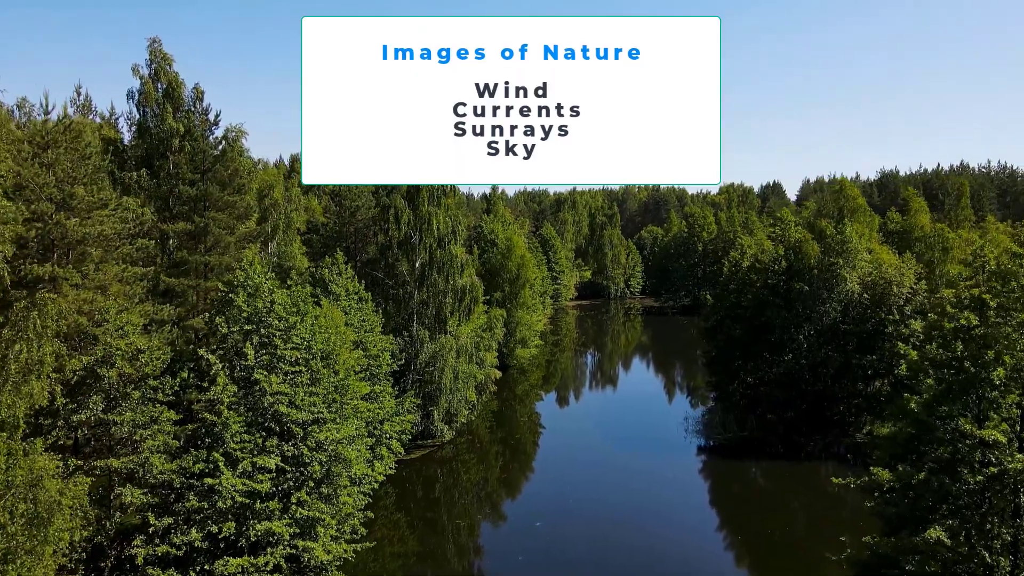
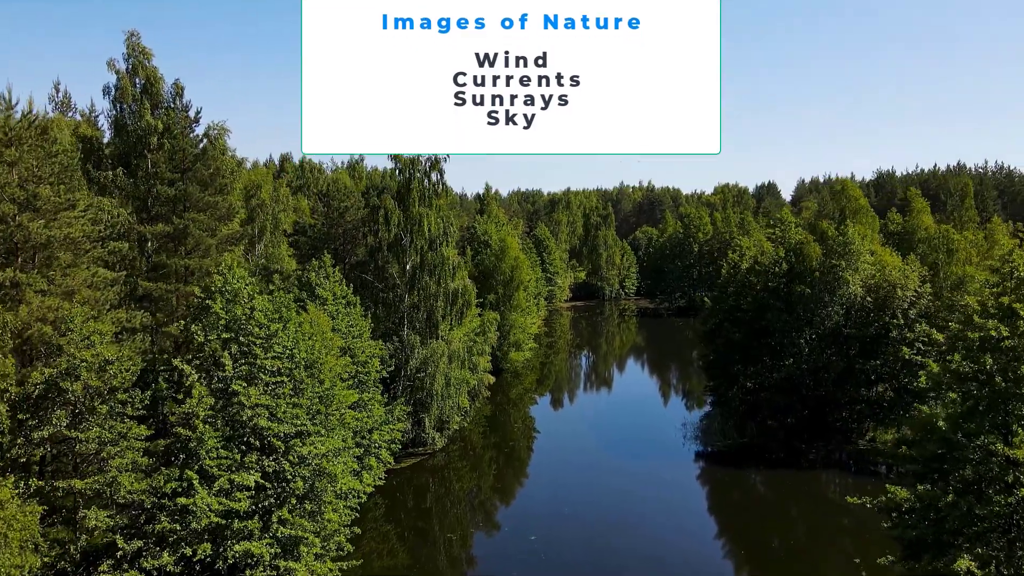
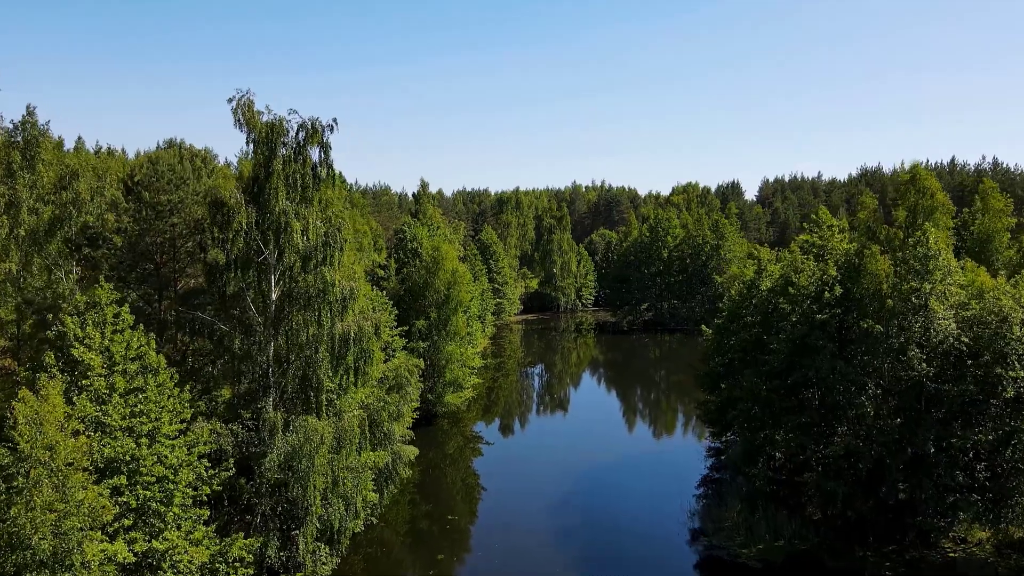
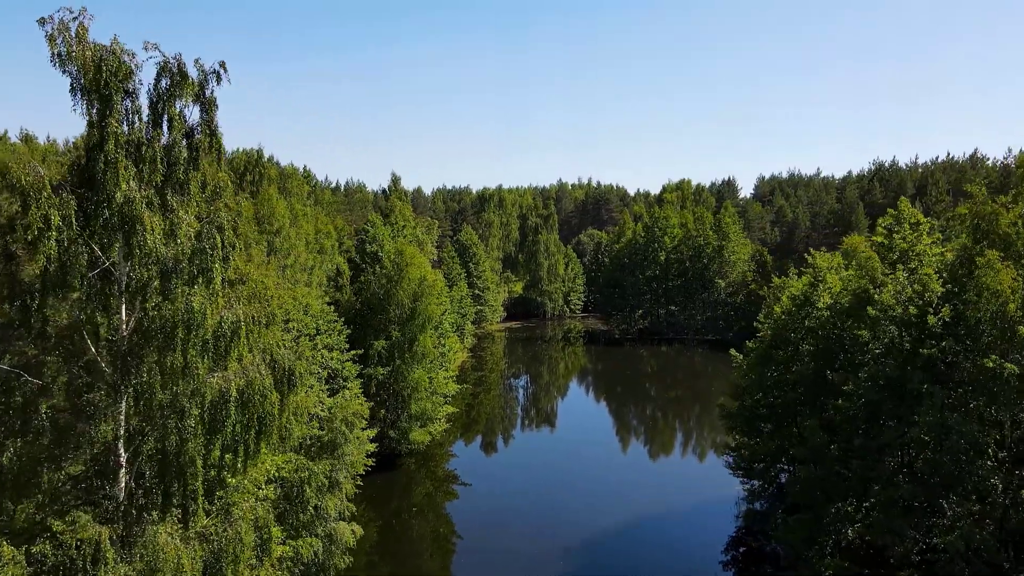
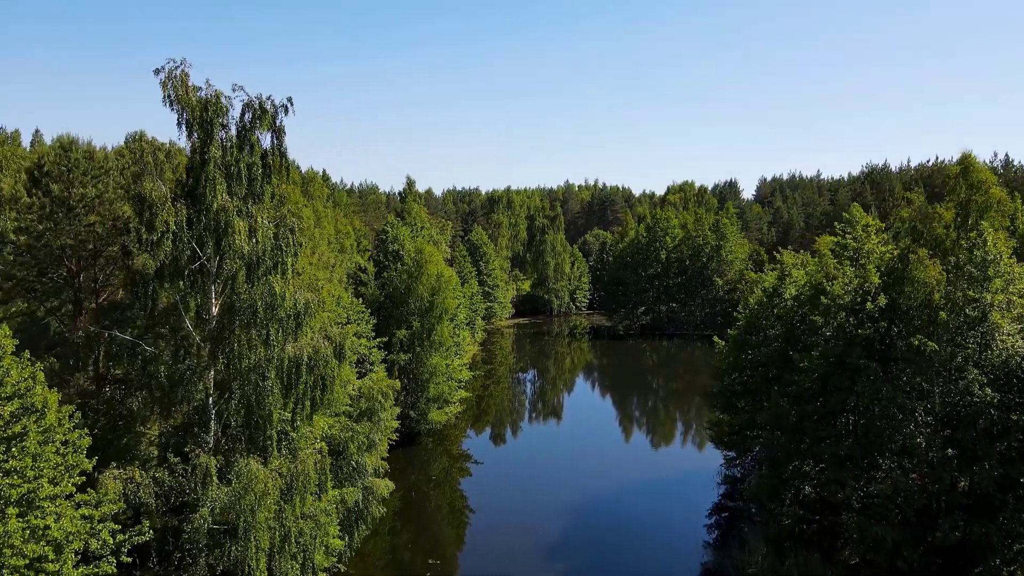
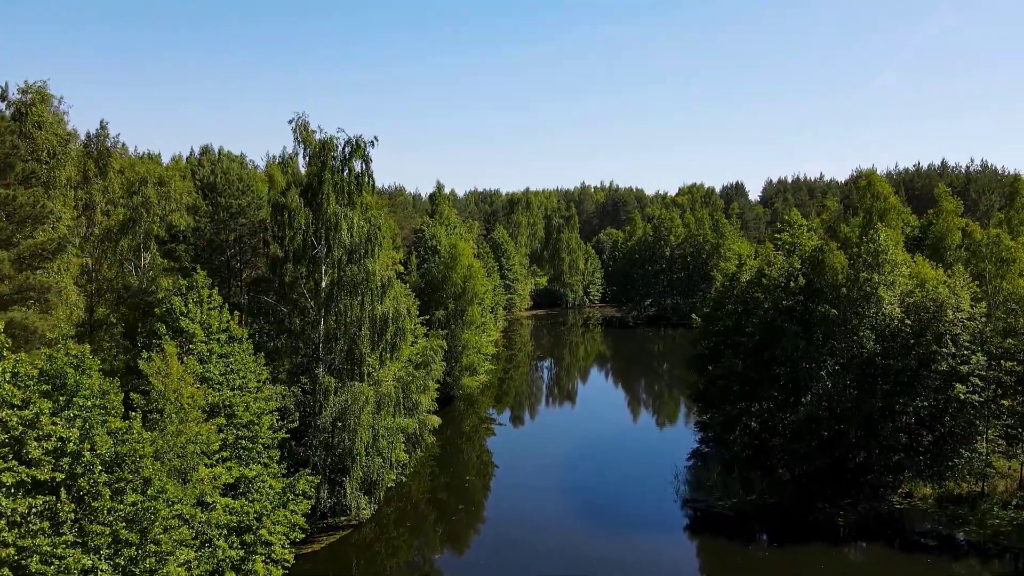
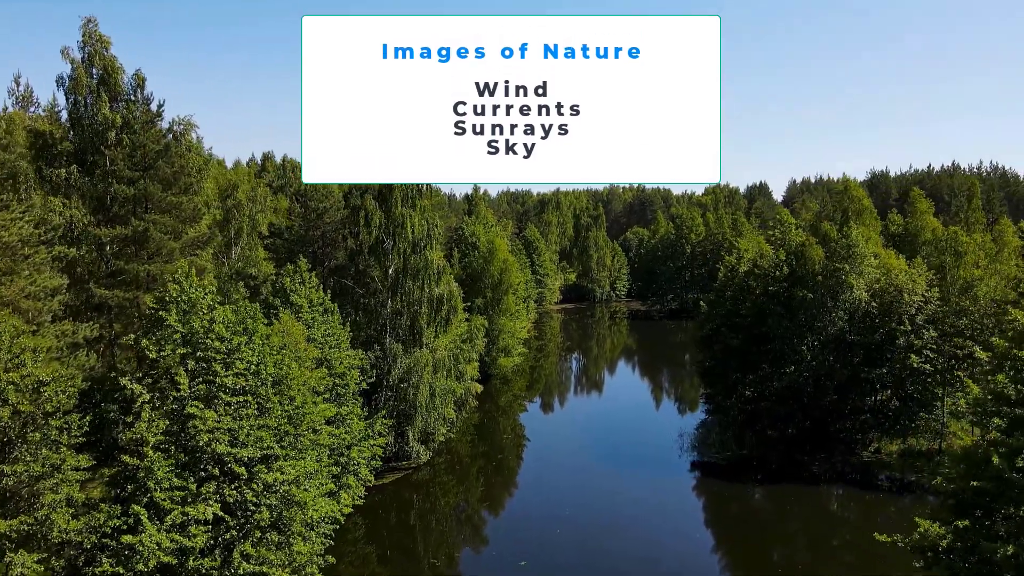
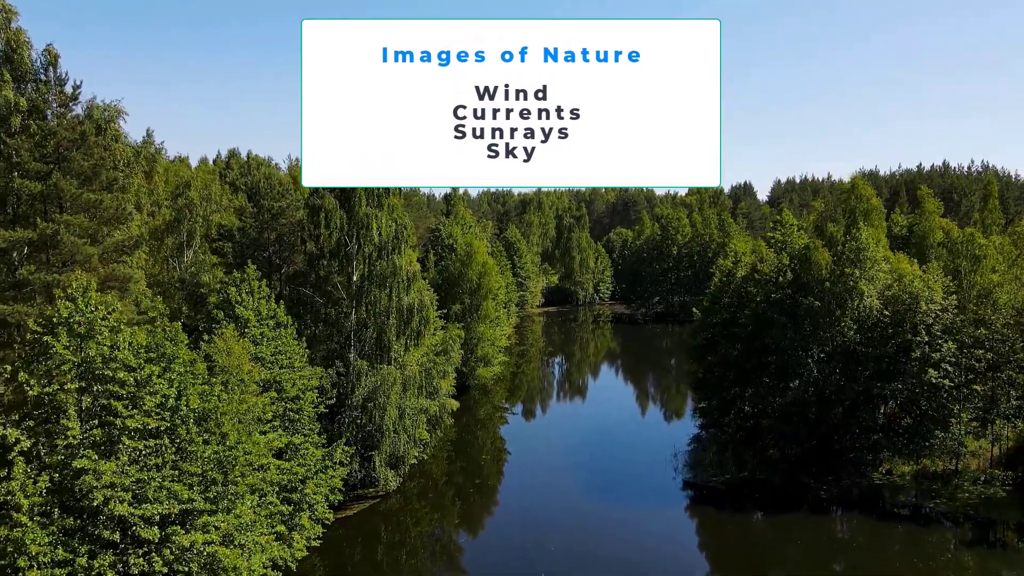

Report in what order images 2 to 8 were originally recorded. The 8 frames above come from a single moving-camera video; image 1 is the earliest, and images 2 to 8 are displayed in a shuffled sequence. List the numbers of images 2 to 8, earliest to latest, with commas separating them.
2, 7, 8, 6, 3, 5, 4
